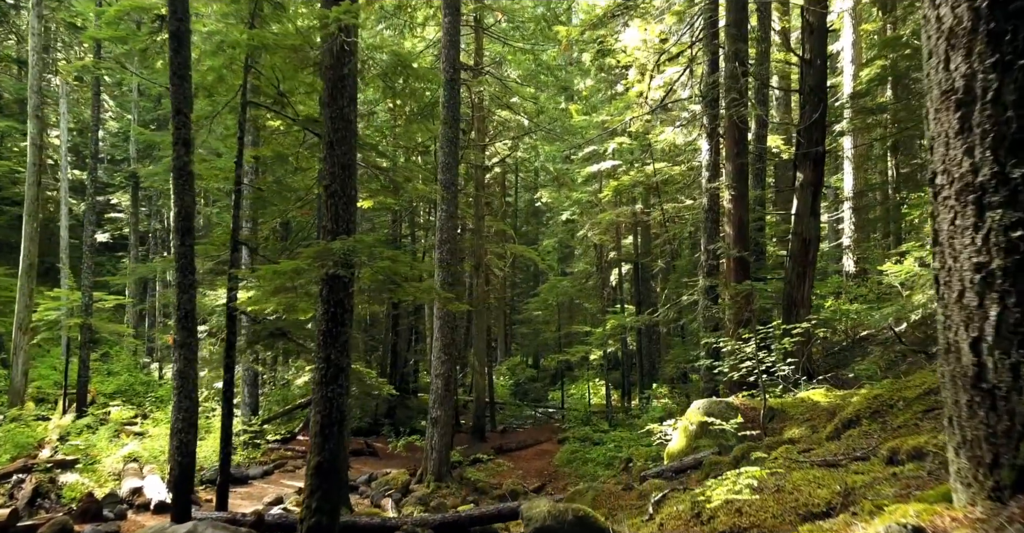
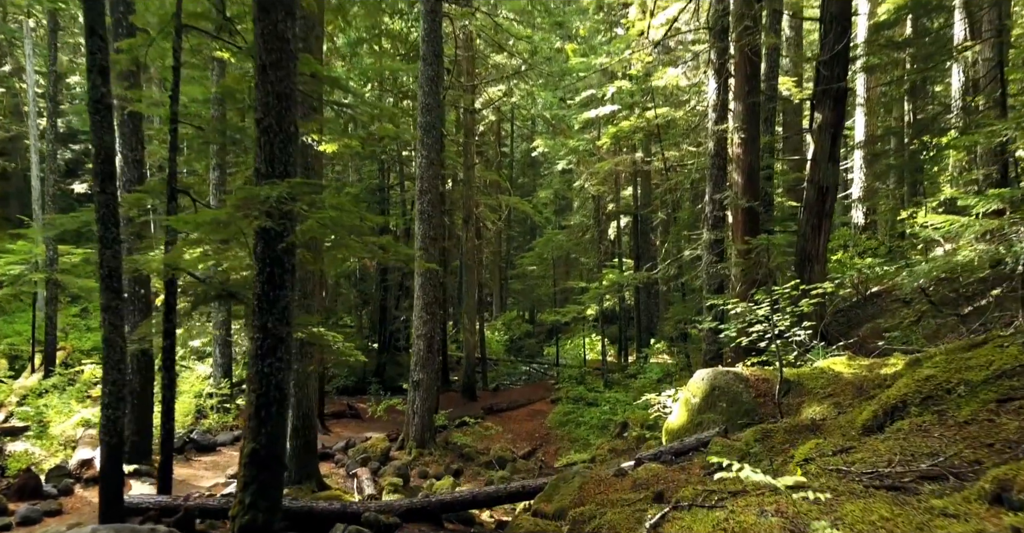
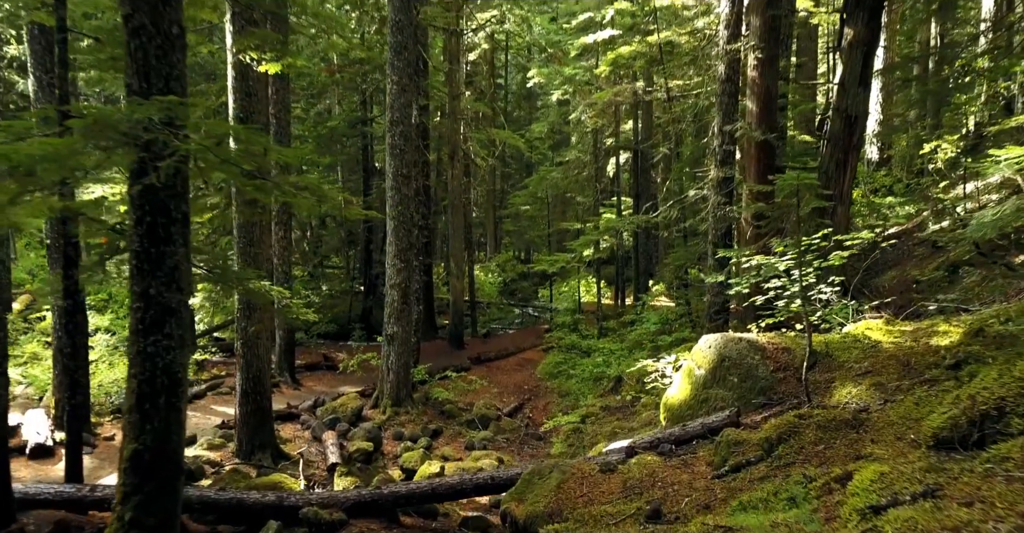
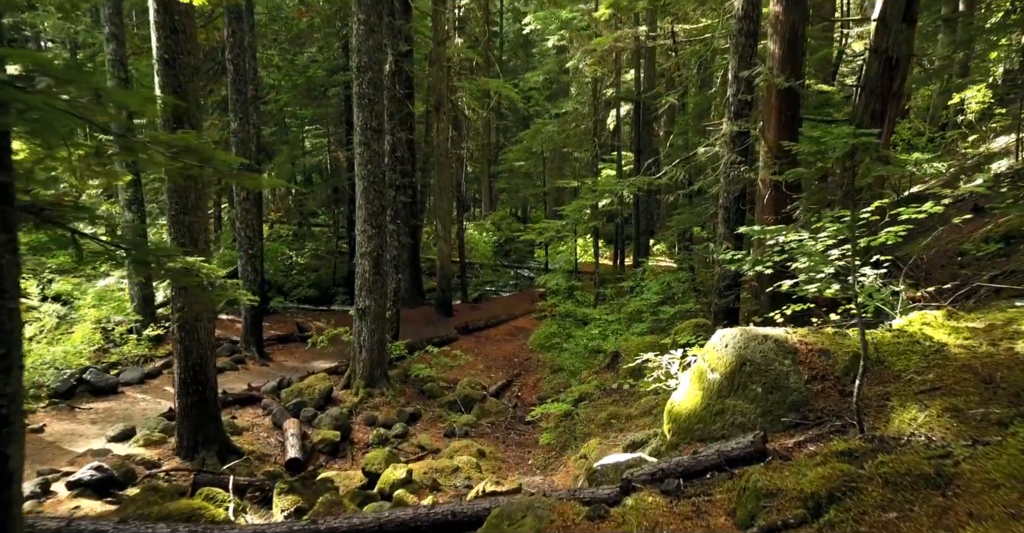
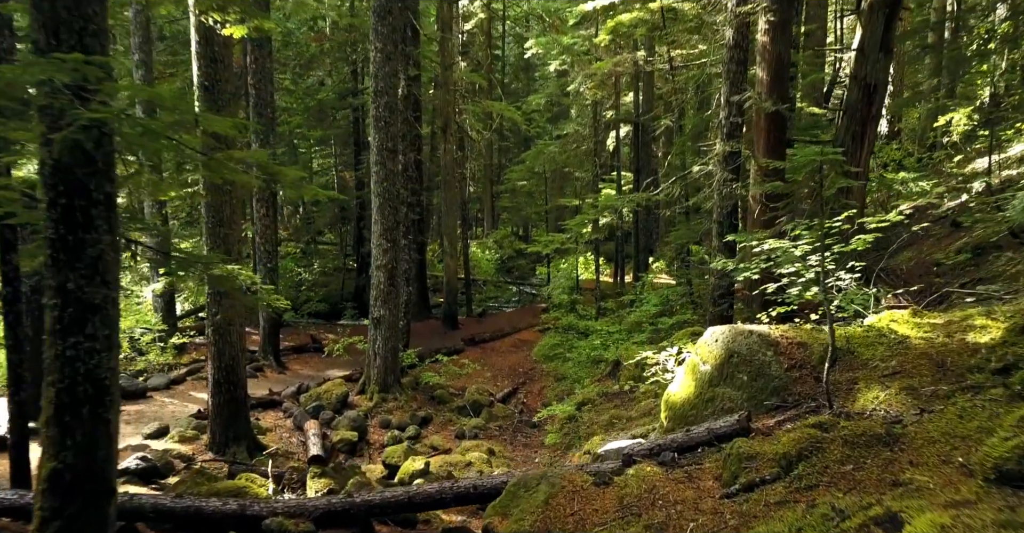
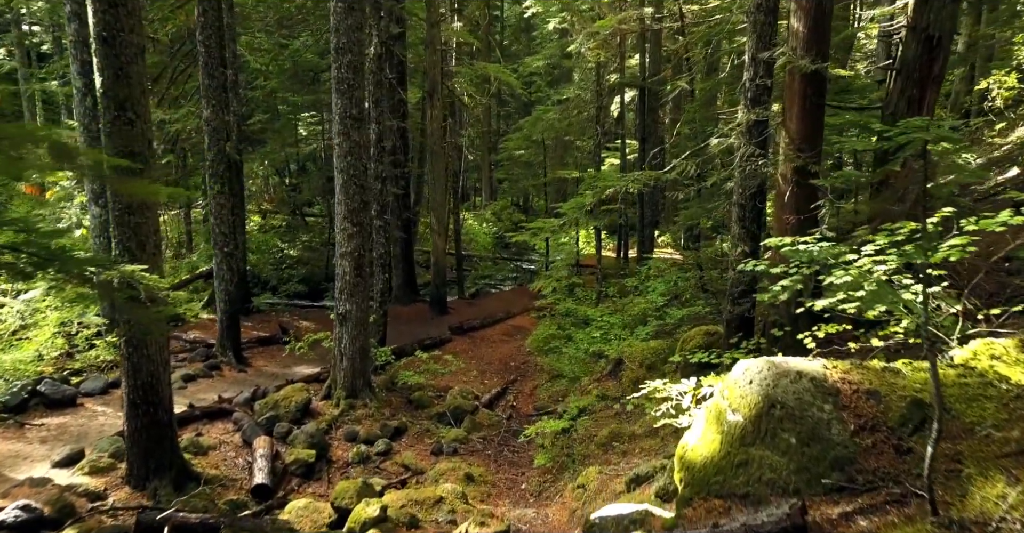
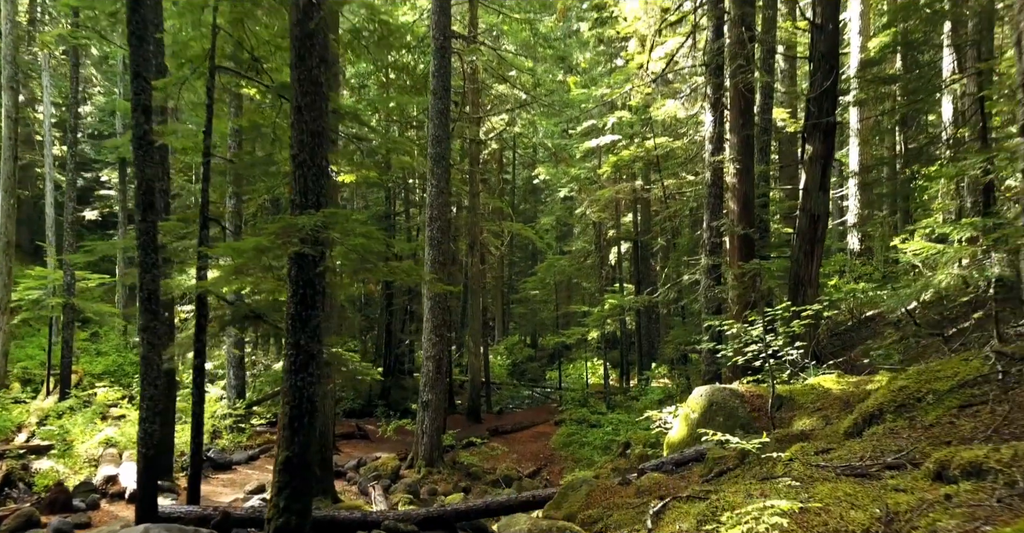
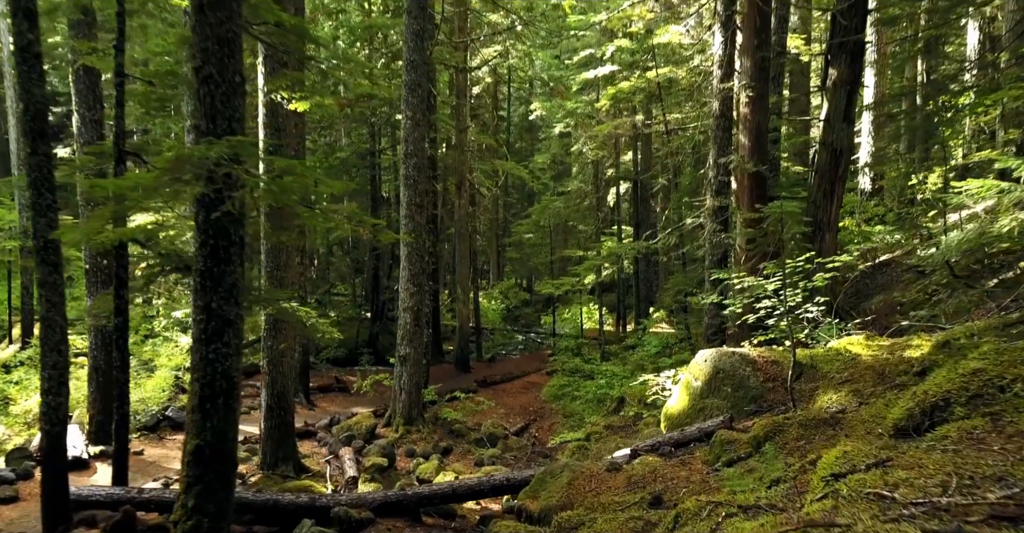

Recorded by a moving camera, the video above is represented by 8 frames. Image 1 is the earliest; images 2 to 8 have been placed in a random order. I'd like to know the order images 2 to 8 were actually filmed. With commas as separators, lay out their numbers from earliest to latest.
7, 2, 8, 3, 5, 4, 6
